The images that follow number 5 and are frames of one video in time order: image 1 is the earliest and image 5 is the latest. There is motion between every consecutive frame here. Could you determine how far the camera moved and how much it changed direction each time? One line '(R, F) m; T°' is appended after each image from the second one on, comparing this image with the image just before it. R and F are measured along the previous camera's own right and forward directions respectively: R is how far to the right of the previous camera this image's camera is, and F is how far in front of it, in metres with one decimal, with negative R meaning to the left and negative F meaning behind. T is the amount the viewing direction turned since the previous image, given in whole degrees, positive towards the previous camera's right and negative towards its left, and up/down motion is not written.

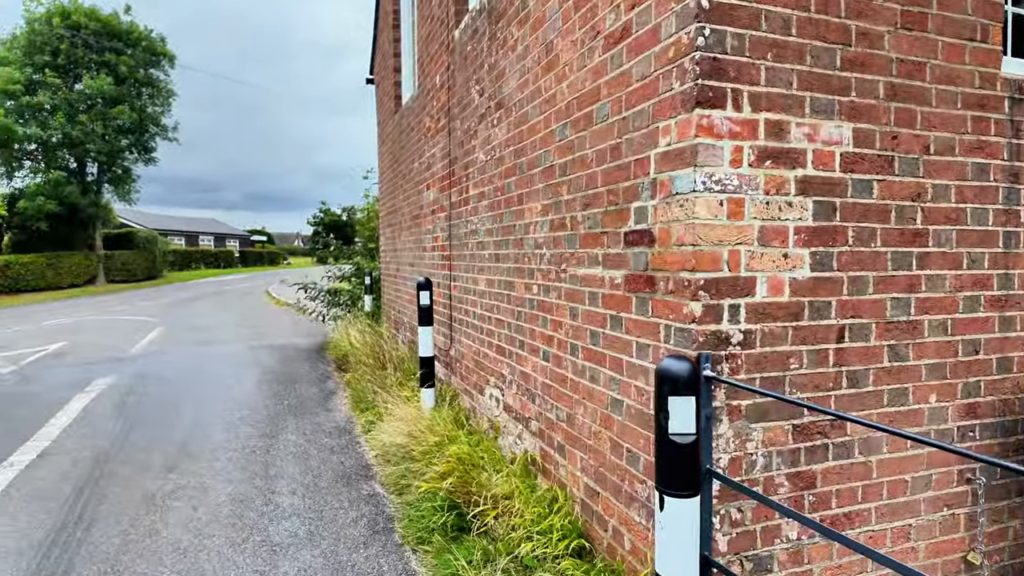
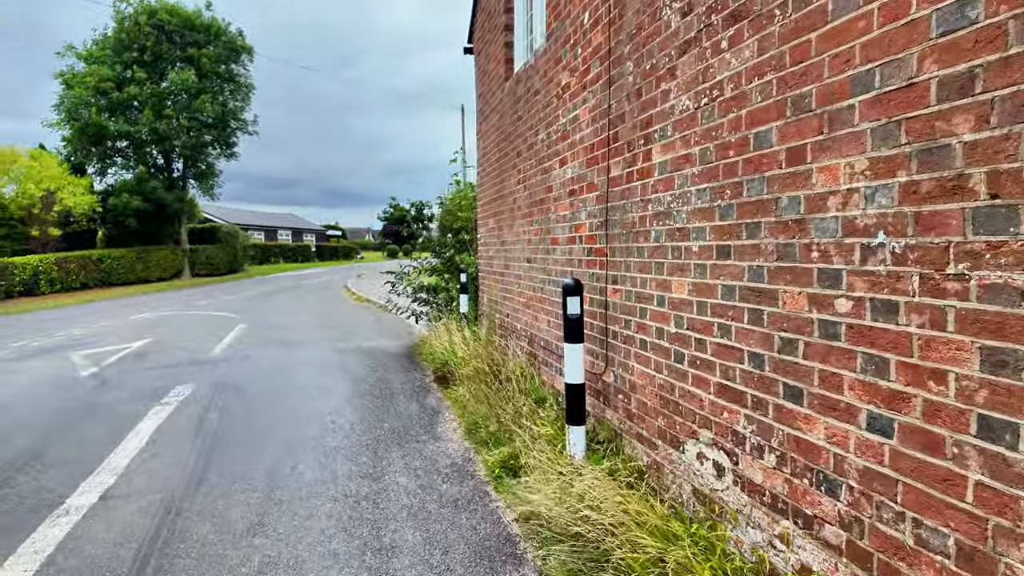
(-0.7, +1.1) m; -6°
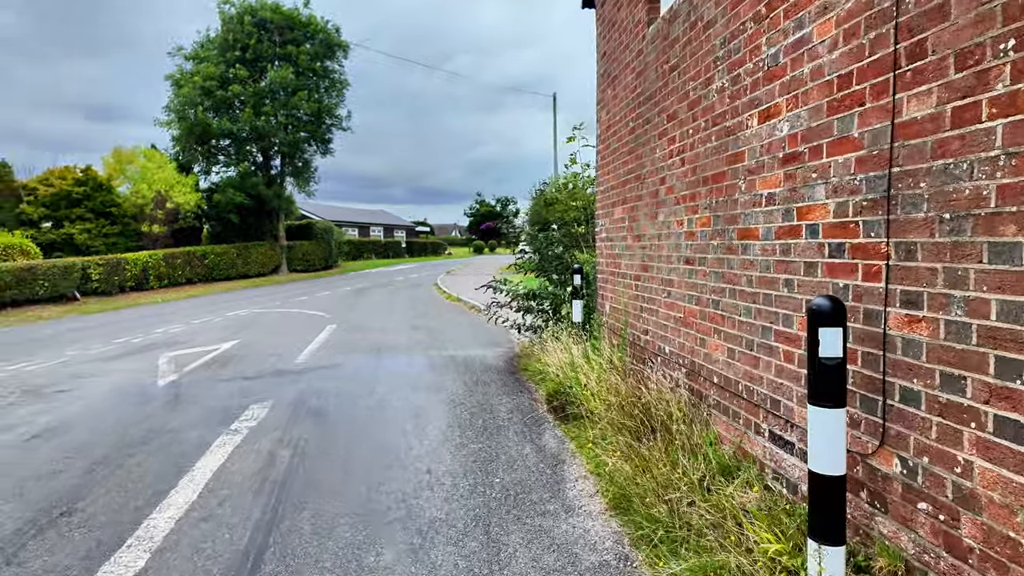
(-0.5, +1.2) m; -8°
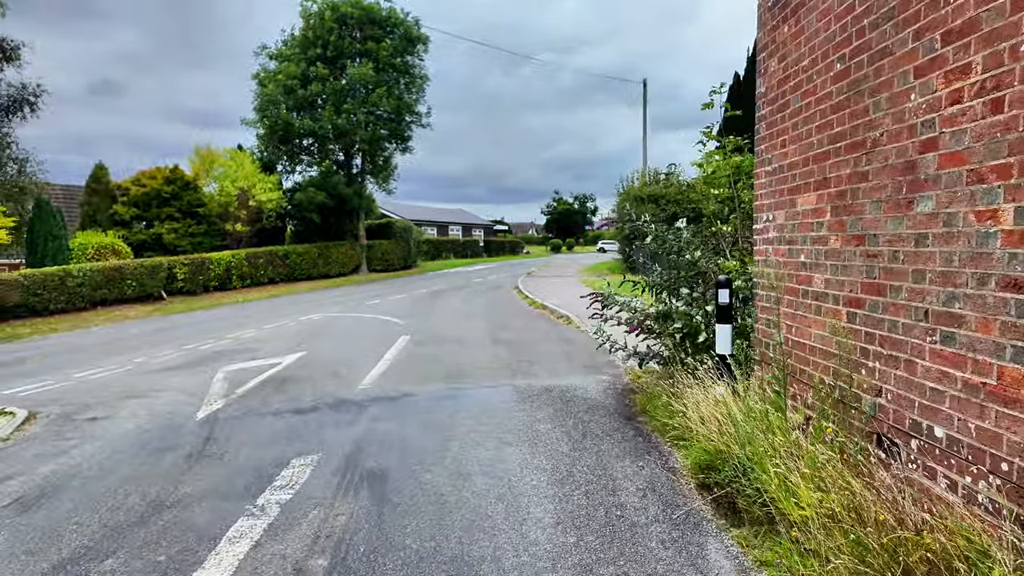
(-0.3, +1.4) m; -8°
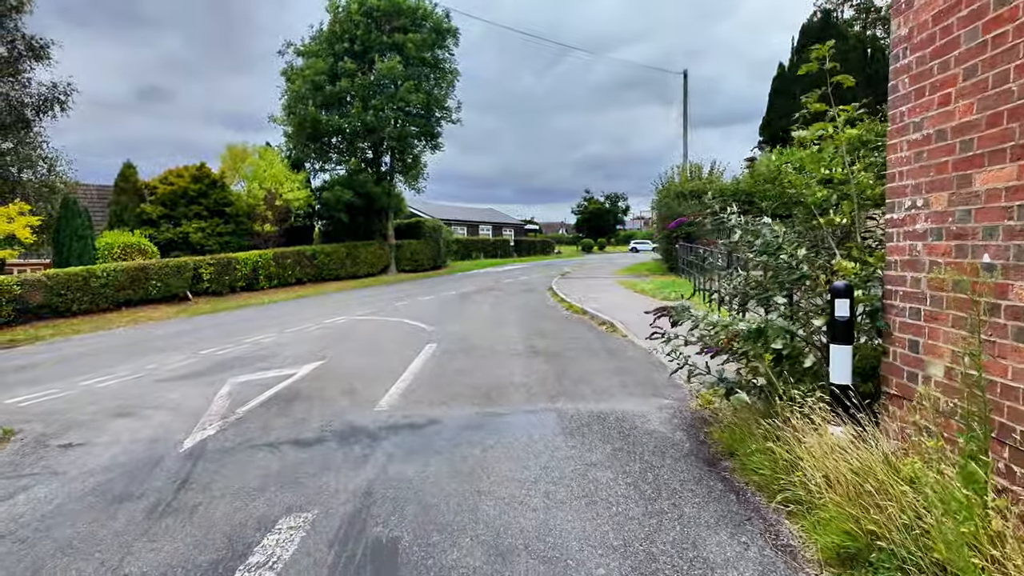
(-0.1, +0.9) m; -3°
